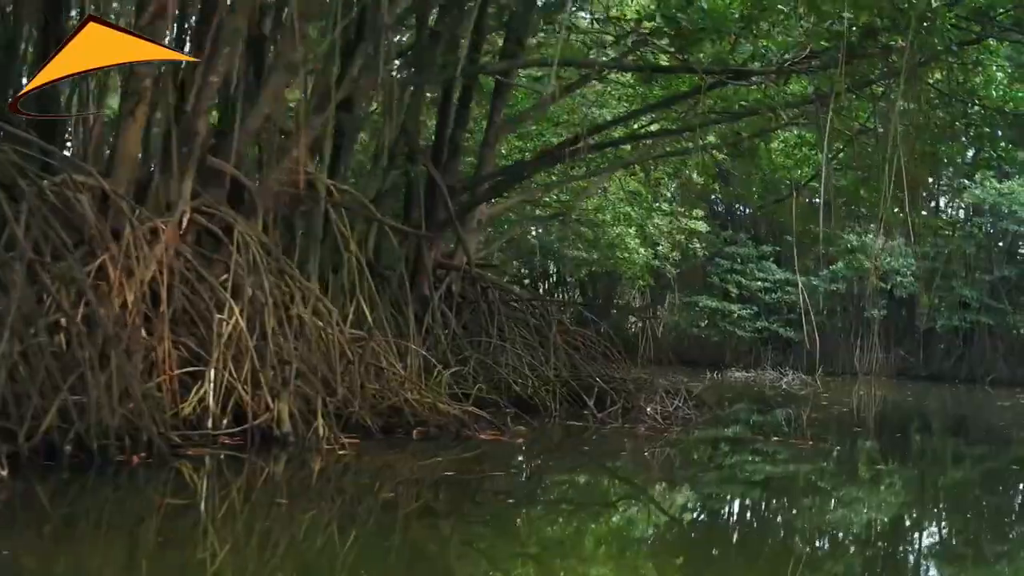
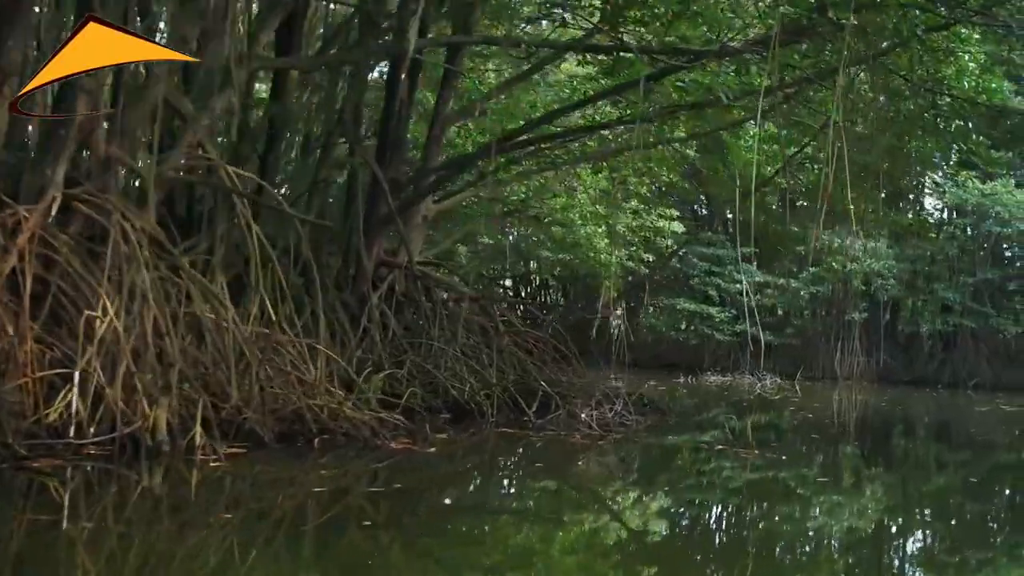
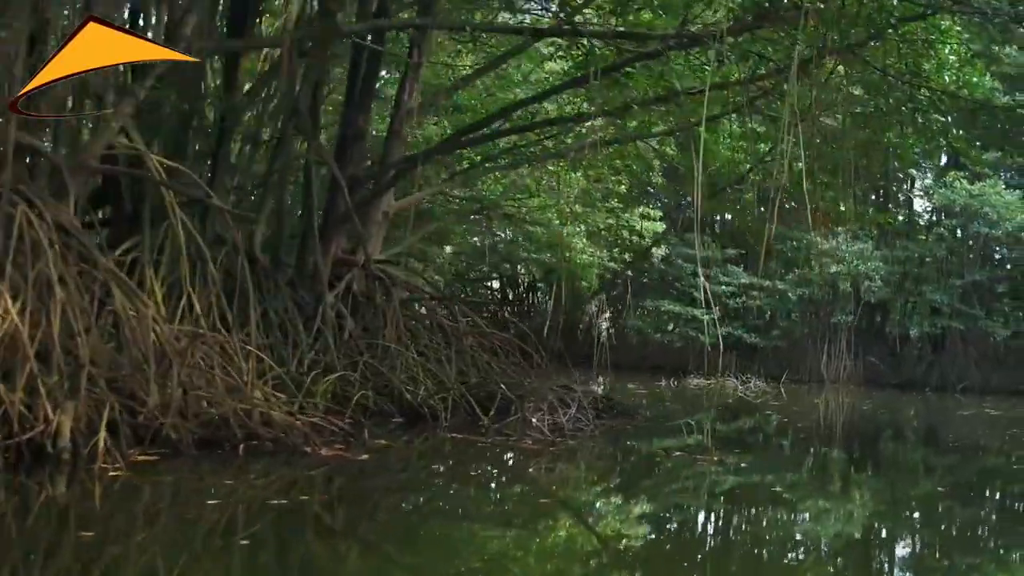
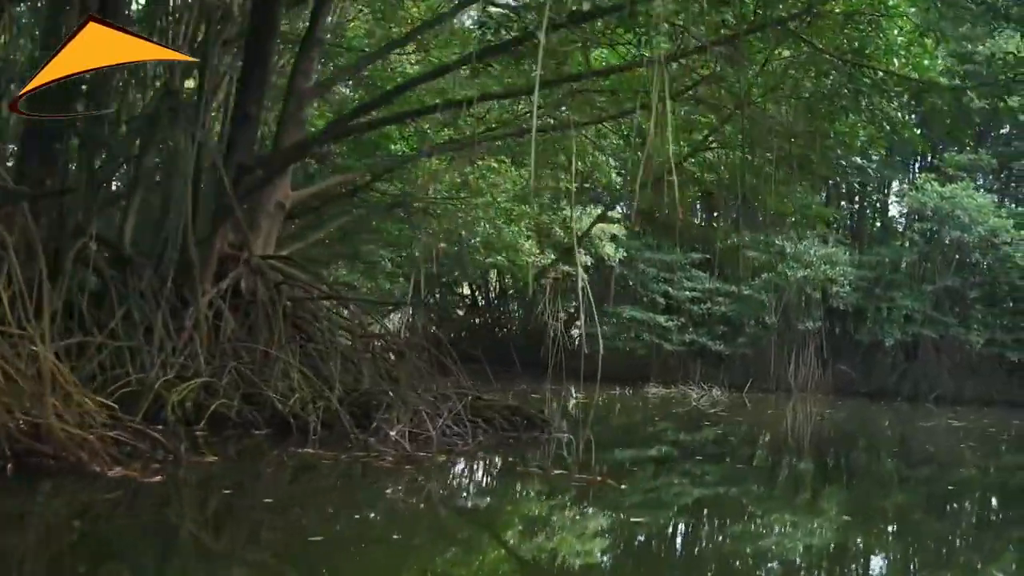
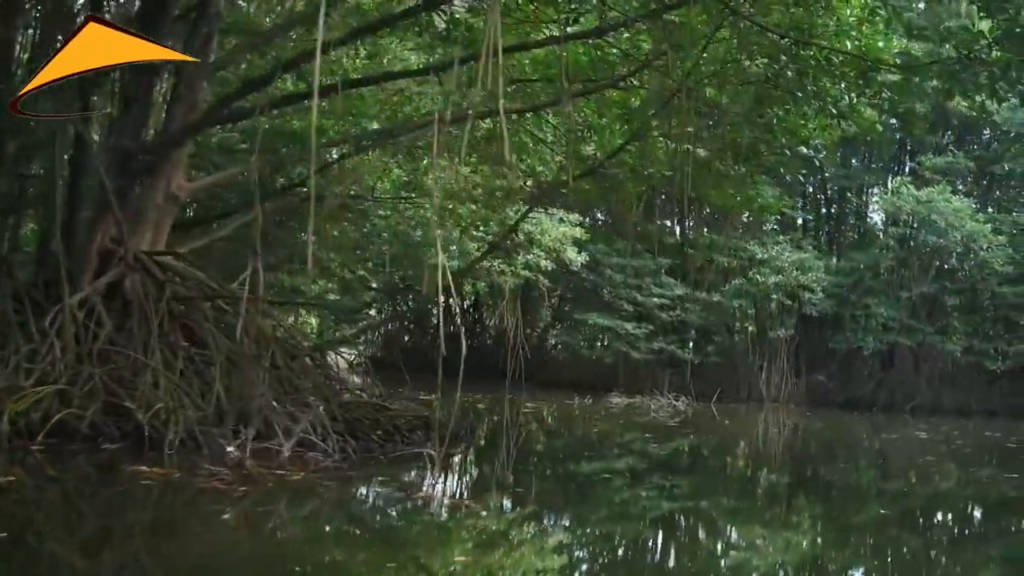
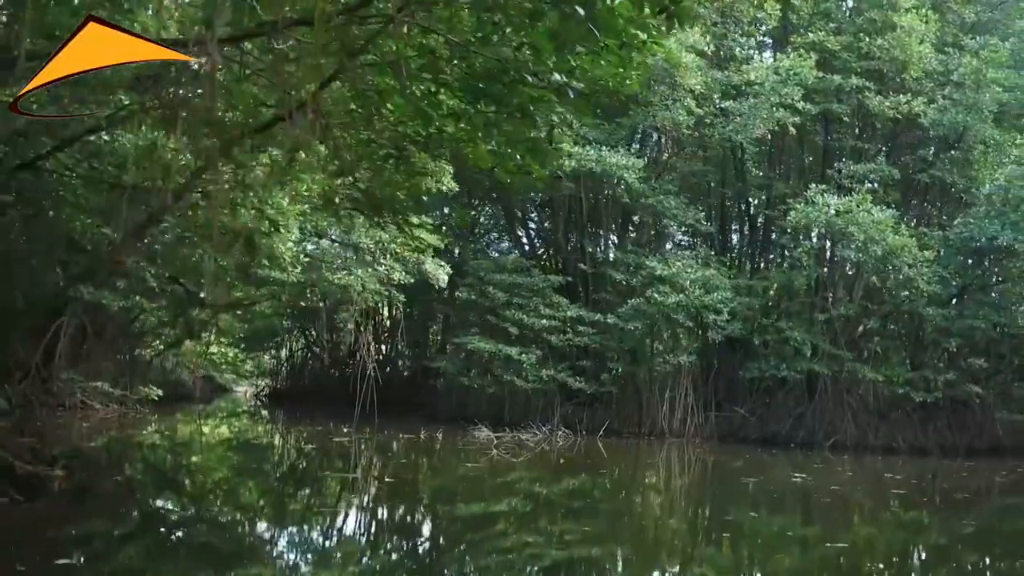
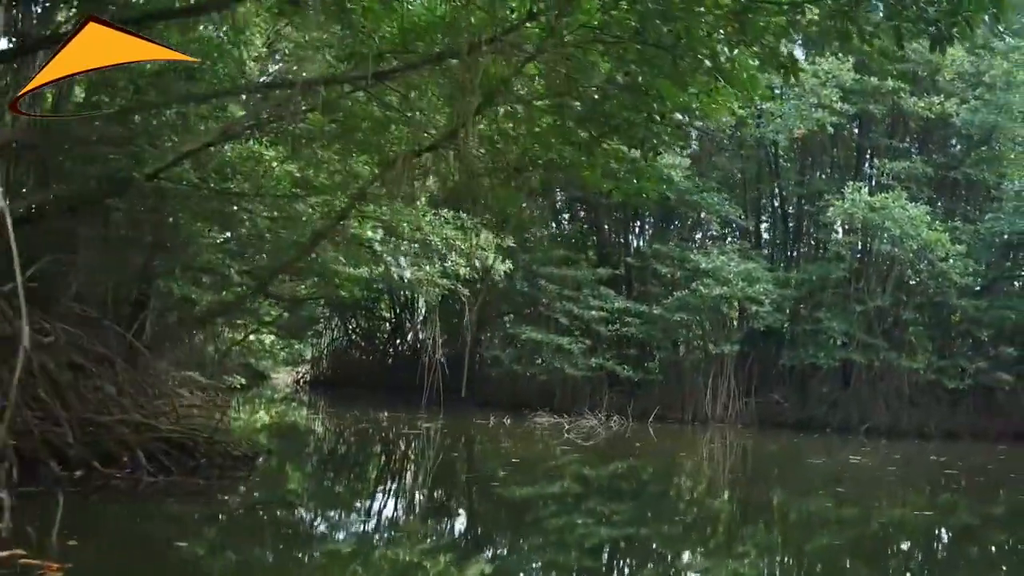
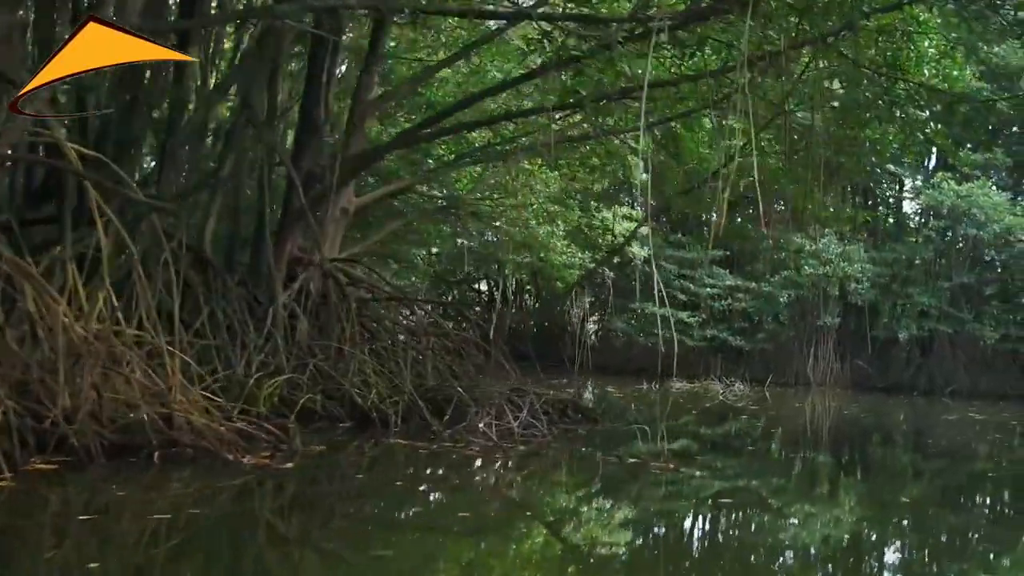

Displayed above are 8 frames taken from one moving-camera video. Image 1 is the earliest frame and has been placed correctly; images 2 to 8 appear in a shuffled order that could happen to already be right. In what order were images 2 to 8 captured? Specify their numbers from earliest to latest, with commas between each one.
2, 3, 8, 4, 5, 7, 6
